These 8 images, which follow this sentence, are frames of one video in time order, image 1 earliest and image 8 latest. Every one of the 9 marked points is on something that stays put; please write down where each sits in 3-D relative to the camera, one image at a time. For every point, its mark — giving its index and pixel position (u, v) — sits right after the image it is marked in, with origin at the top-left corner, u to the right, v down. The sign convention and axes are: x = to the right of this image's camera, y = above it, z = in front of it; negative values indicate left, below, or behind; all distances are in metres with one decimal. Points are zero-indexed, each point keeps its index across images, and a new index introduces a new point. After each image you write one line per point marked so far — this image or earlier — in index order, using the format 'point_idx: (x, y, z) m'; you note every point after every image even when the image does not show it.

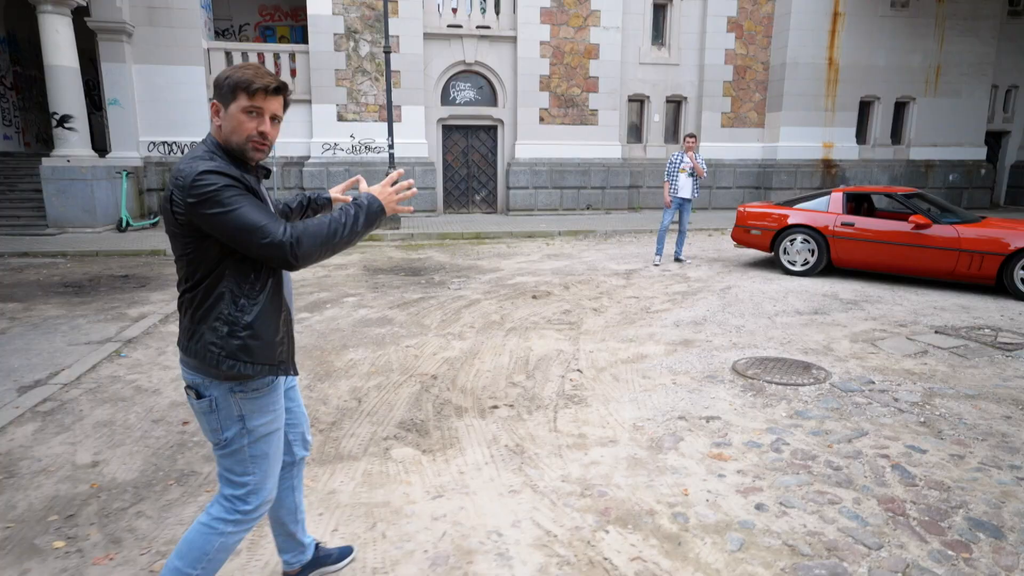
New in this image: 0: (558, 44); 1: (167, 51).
0: (+1.2, +6.4, +16.6) m
1: (-8.2, +5.6, +15.0) m
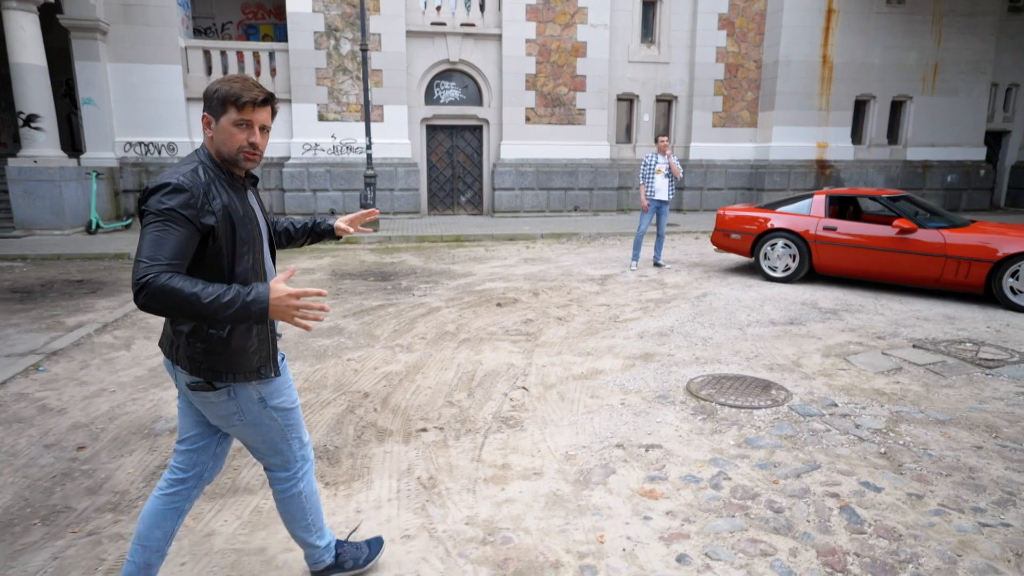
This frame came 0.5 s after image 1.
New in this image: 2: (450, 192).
0: (+0.8, +6.3, +16.2) m
1: (-8.6, +5.5, +14.7) m
2: (-1.7, +2.6, +17.1) m
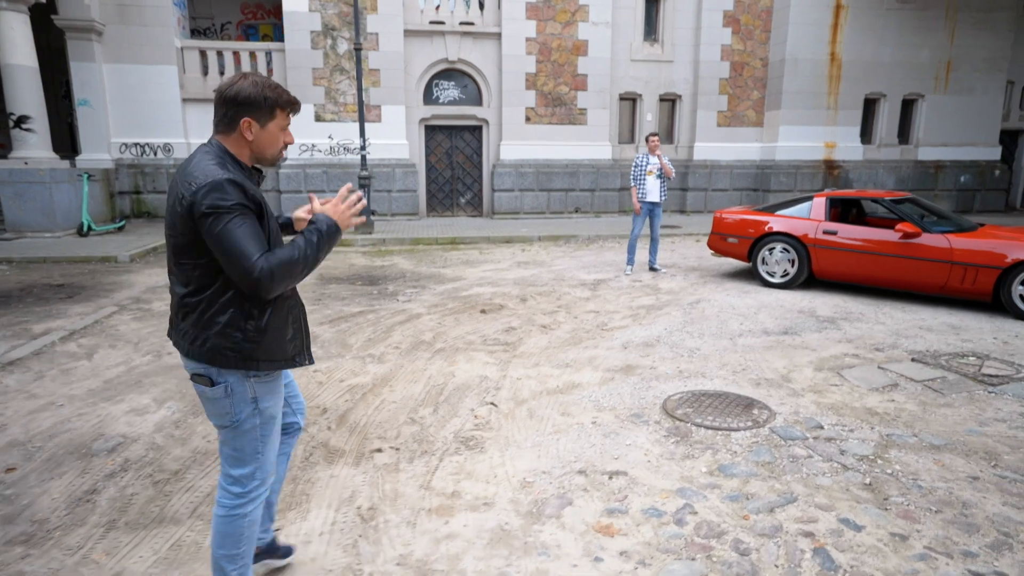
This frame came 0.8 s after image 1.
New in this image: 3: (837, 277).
0: (+0.8, +6.2, +15.9) m
1: (-8.6, +5.5, +14.5) m
2: (-1.7, +2.5, +16.8) m
3: (+3.9, +0.1, +7.6) m
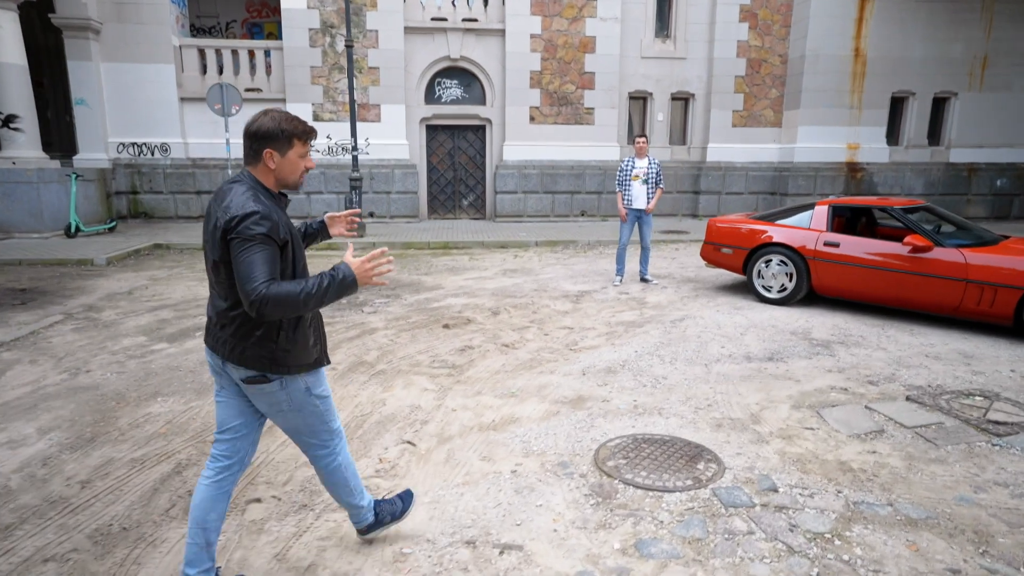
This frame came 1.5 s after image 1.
0: (+0.9, +6.1, +15.3) m
1: (-8.6, +5.5, +14.4) m
2: (-1.6, +2.4, +16.3) m
3: (+3.6, -0.1, +6.9) m
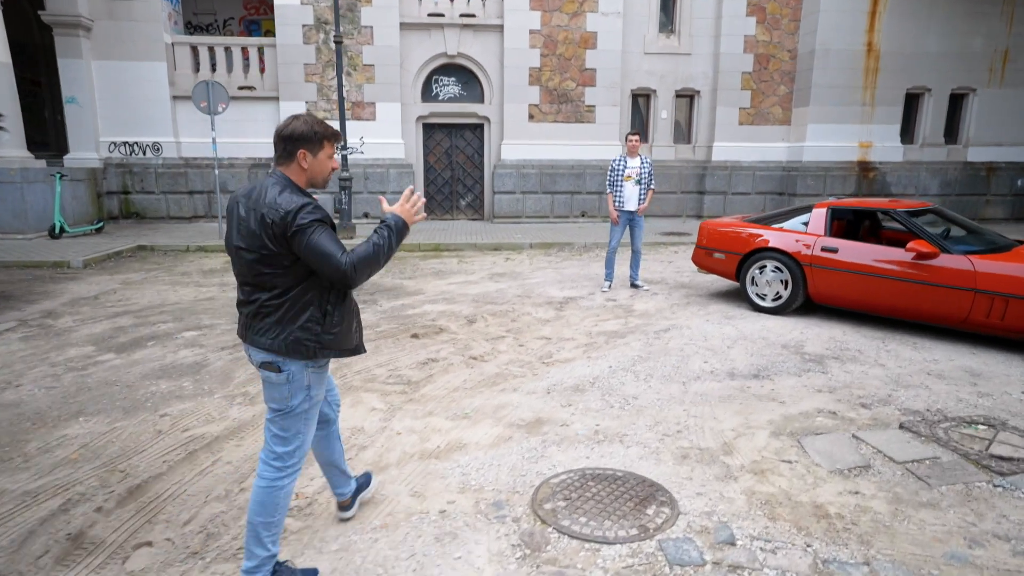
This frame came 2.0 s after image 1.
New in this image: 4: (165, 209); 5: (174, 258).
0: (+0.9, +6.0, +14.9) m
1: (-8.6, +5.4, +14.2) m
2: (-1.6, +2.3, +16.0) m
3: (+3.3, -0.2, +6.4) m
4: (-8.1, +1.8, +14.7) m
5: (-5.8, +0.5, +10.8) m
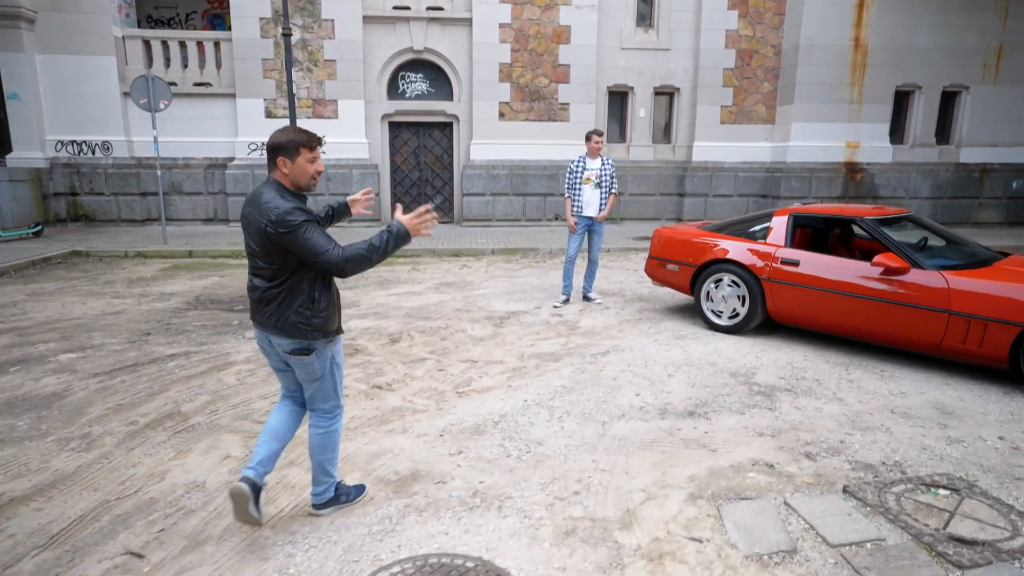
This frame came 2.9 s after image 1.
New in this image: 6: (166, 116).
0: (+0.2, +5.9, +14.2) m
1: (-9.3, +5.3, +13.4) m
2: (-2.3, +2.2, +15.2) m
3: (+2.6, -0.3, +5.7) m
4: (-8.8, +1.7, +14.0) m
5: (-6.5, +0.4, +10.1) m
6: (-7.8, +3.9, +14.1) m
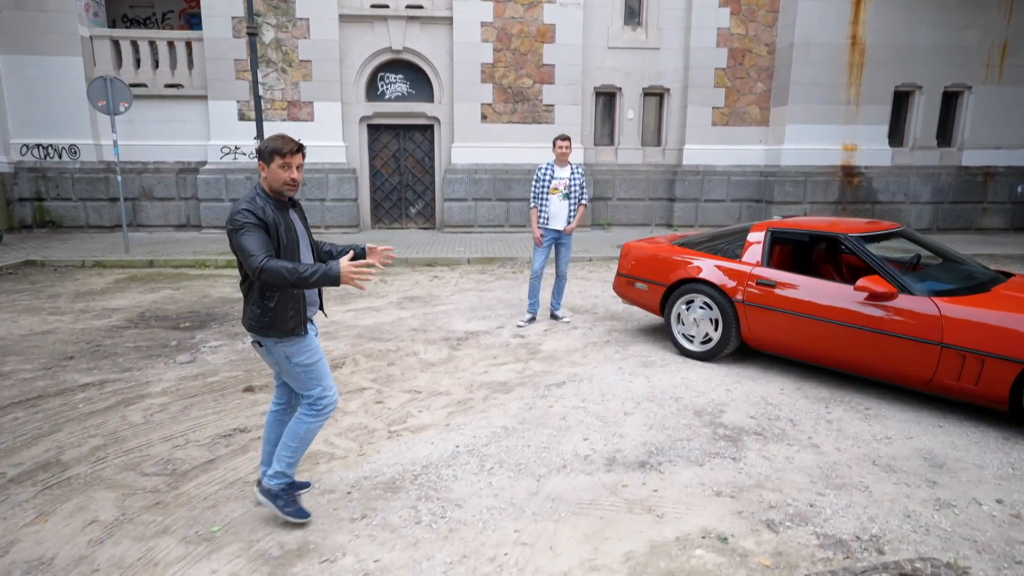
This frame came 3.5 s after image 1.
0: (-0.2, +5.7, +13.6) m
1: (-9.7, +5.1, +13.0) m
2: (-2.7, +2.0, +14.7) m
3: (+2.2, -0.5, +5.1) m
4: (-9.2, +1.5, +13.6) m
5: (-6.9, +0.2, +9.6) m
6: (-8.1, +3.7, +13.6) m
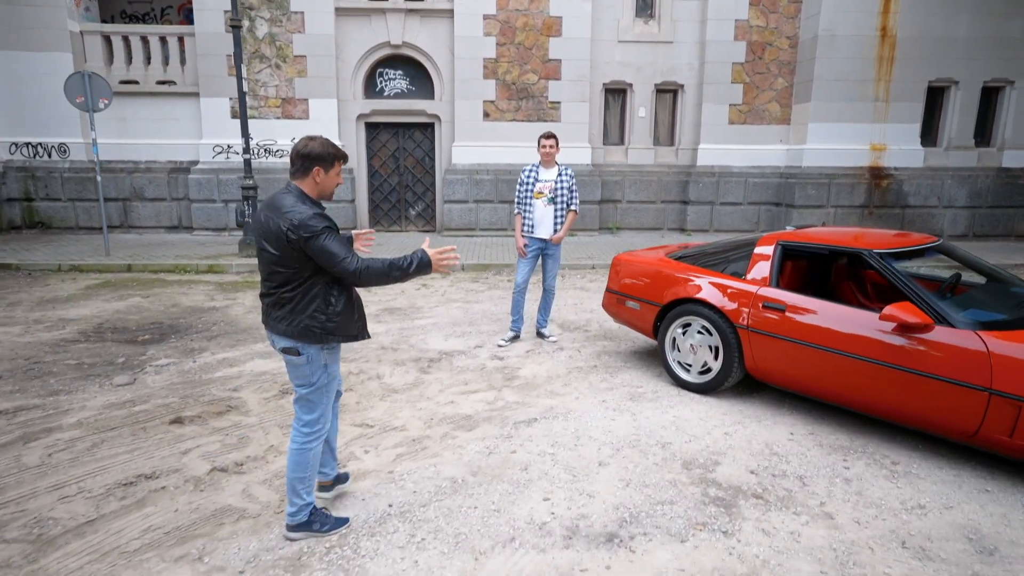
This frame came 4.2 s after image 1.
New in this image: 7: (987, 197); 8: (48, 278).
0: (-0.1, +5.5, +12.9) m
1: (-9.6, +5.0, +12.6) m
2: (-2.6, +1.9, +14.1) m
3: (+1.9, -0.7, +4.4) m
4: (-9.1, +1.4, +13.2) m
5: (-7.0, +0.1, +9.1) m
6: (-8.1, +3.6, +13.2) m
7: (+9.9, +1.9, +13.2) m
8: (-6.9, +0.1, +9.4) m
